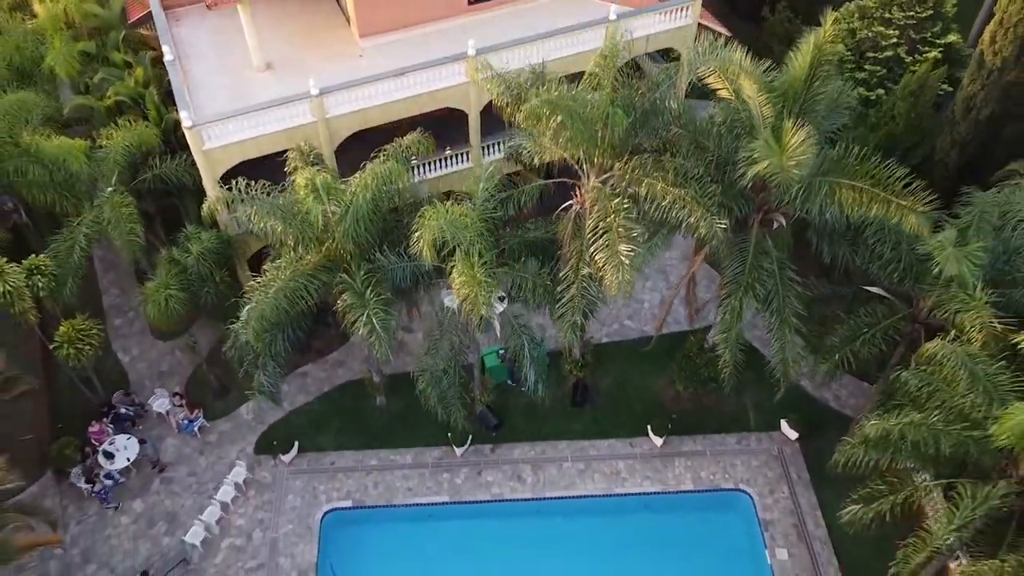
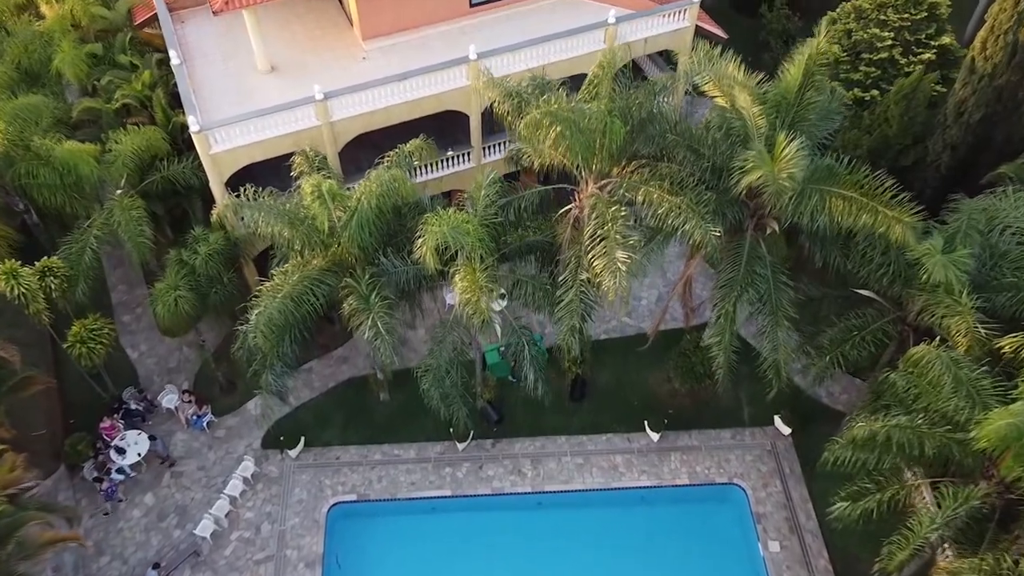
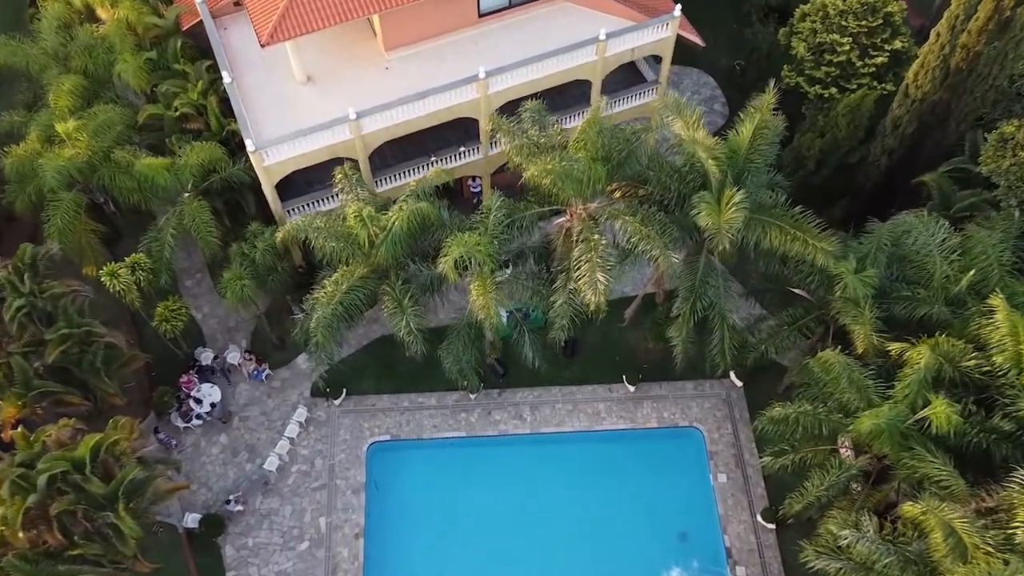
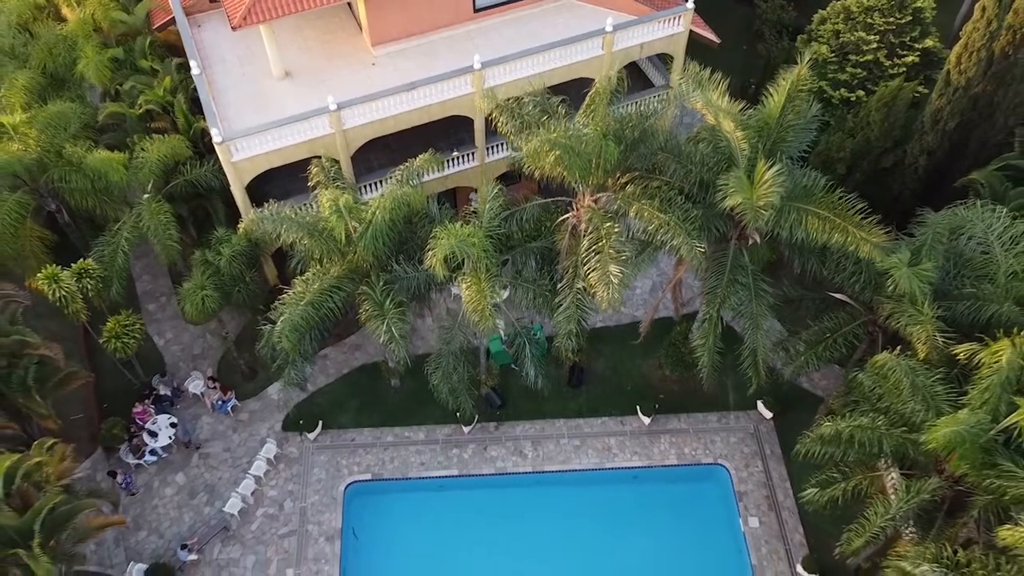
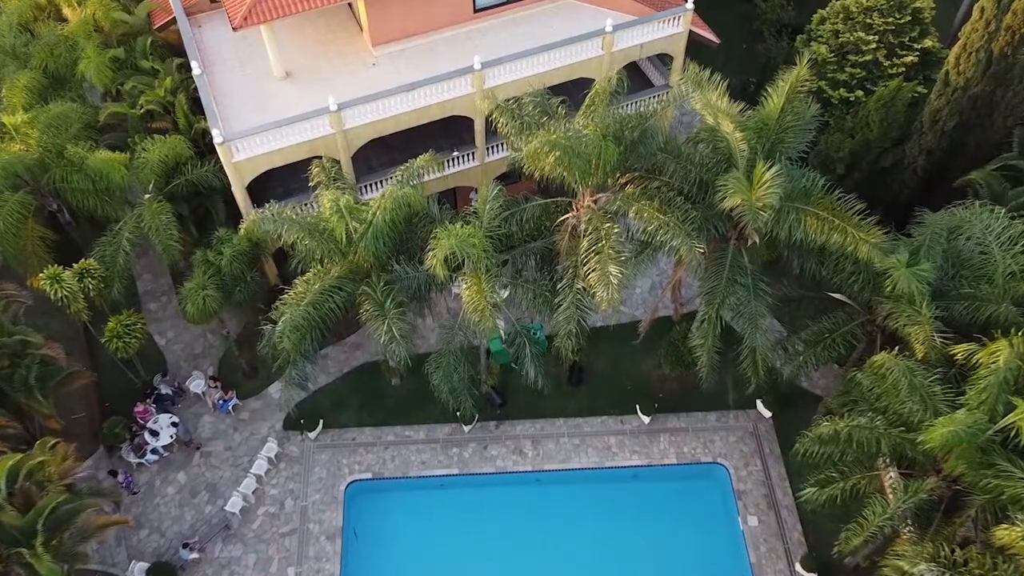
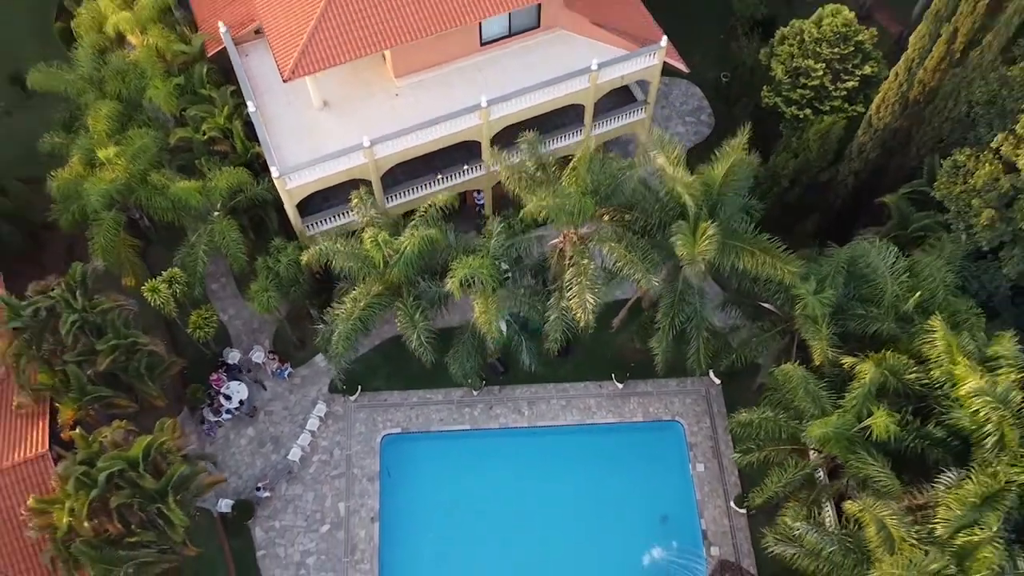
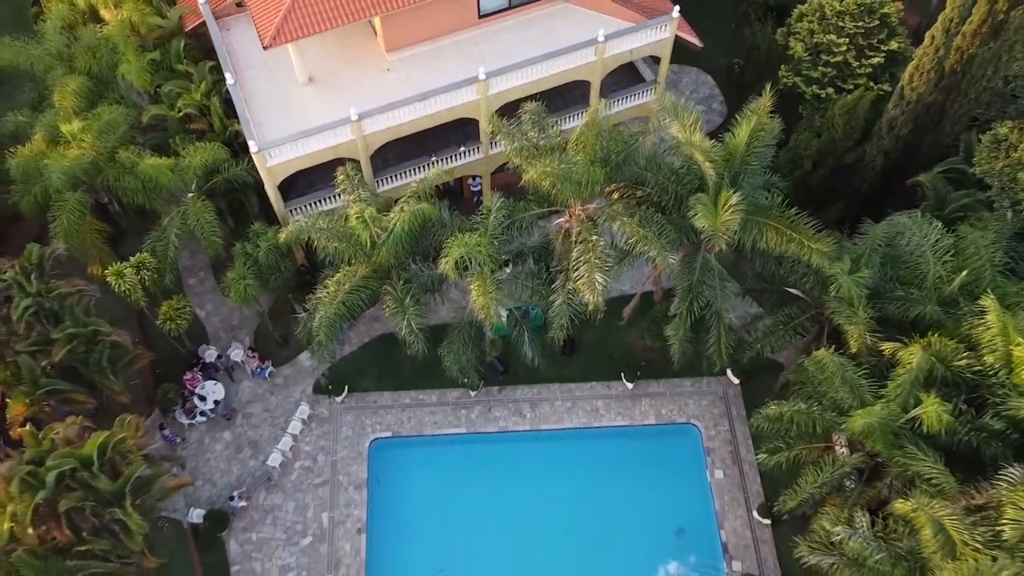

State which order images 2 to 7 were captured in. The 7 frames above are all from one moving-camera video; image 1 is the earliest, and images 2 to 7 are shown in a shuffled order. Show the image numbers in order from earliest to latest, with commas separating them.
4, 7, 6, 3, 5, 2
